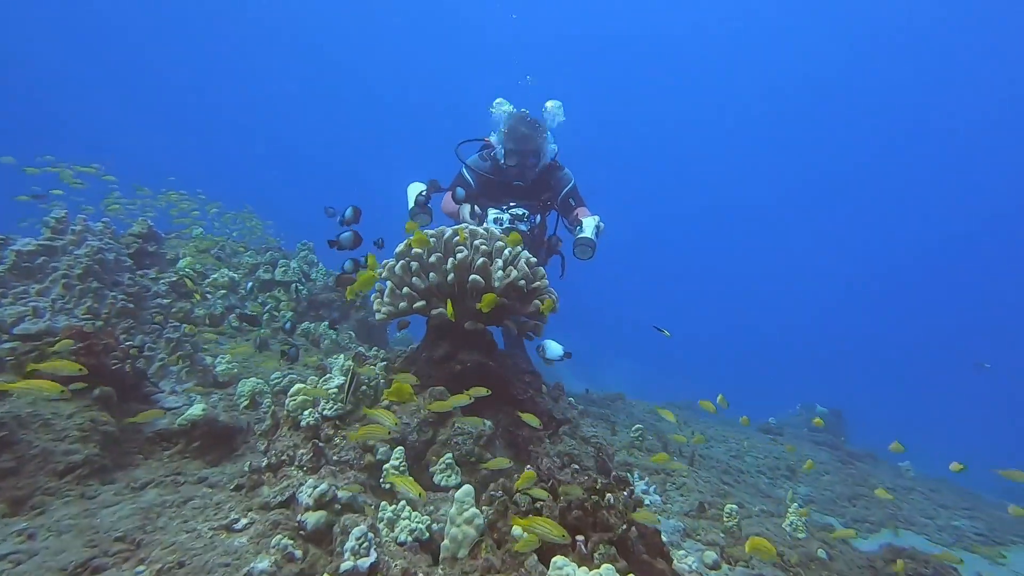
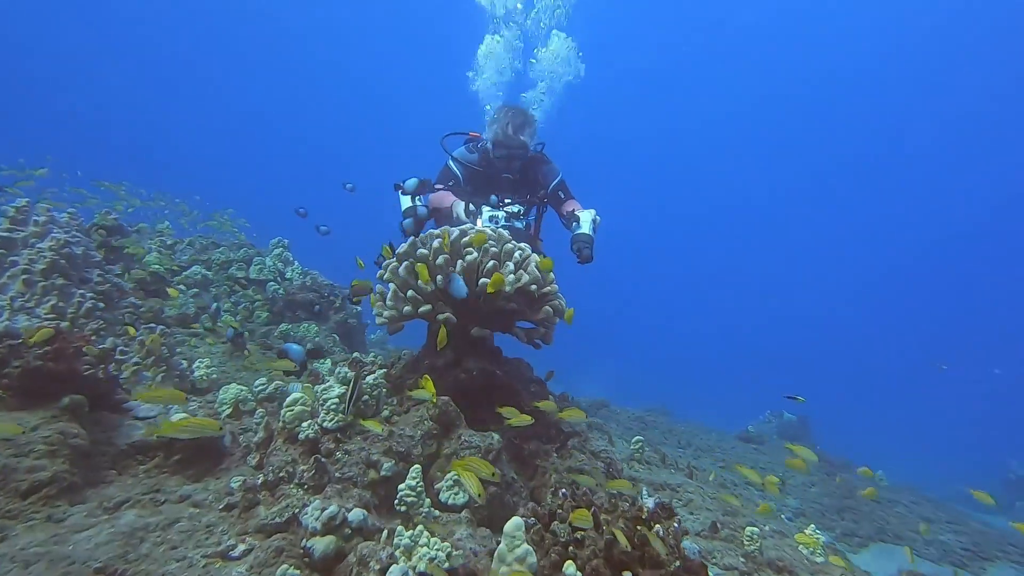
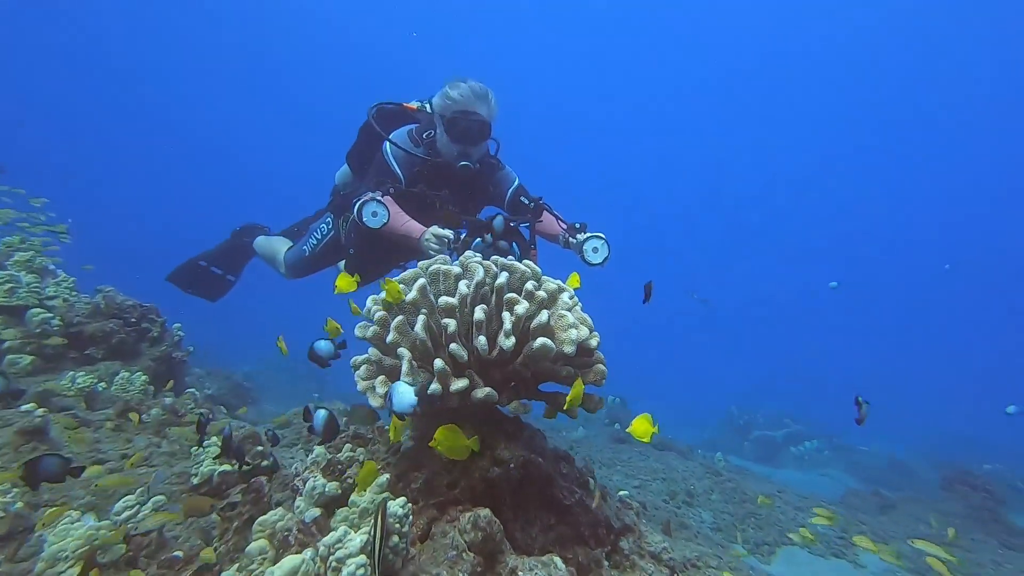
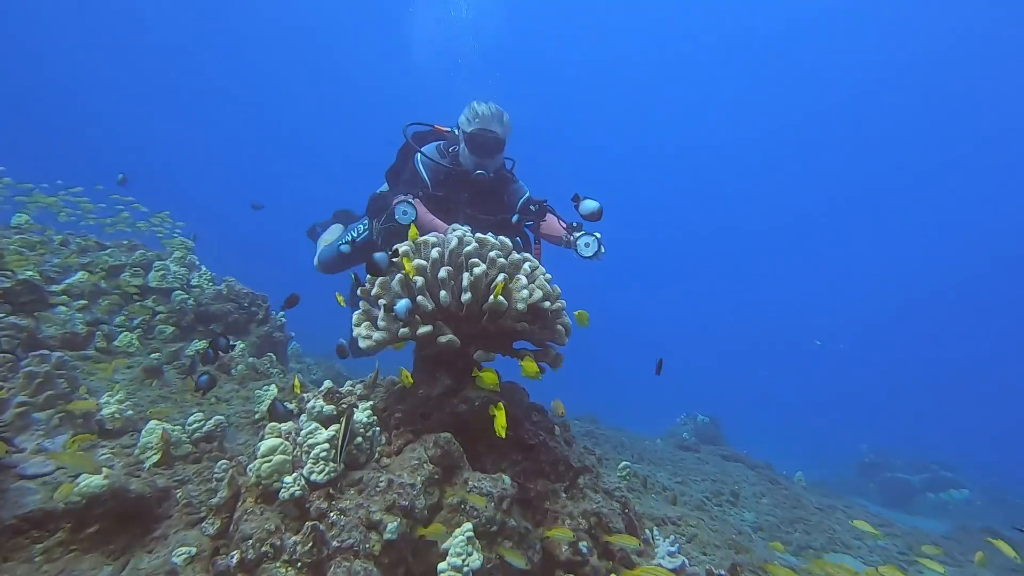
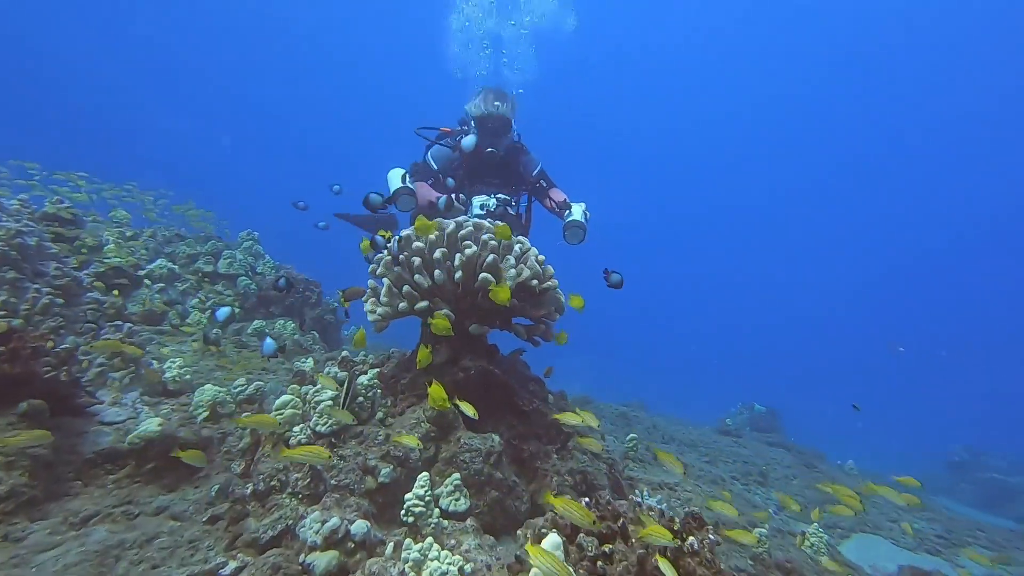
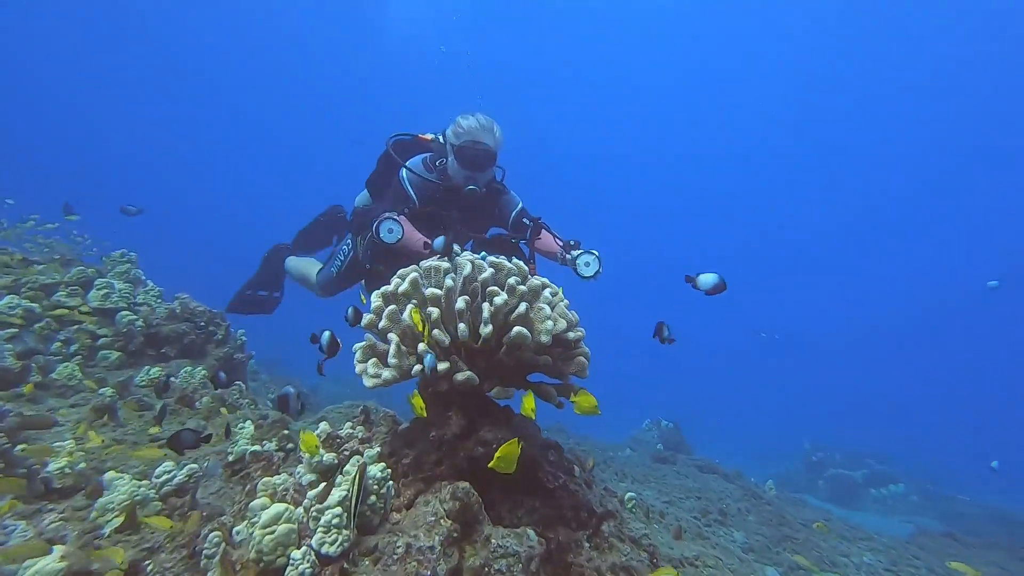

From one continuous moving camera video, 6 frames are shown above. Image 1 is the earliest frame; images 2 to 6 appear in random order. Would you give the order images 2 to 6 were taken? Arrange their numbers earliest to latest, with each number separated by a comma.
2, 5, 4, 6, 3
